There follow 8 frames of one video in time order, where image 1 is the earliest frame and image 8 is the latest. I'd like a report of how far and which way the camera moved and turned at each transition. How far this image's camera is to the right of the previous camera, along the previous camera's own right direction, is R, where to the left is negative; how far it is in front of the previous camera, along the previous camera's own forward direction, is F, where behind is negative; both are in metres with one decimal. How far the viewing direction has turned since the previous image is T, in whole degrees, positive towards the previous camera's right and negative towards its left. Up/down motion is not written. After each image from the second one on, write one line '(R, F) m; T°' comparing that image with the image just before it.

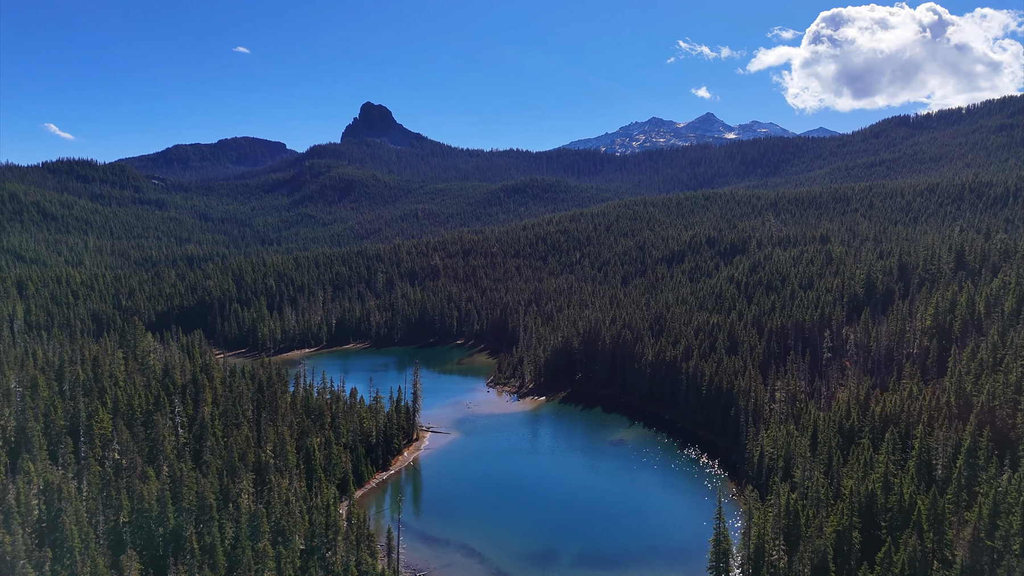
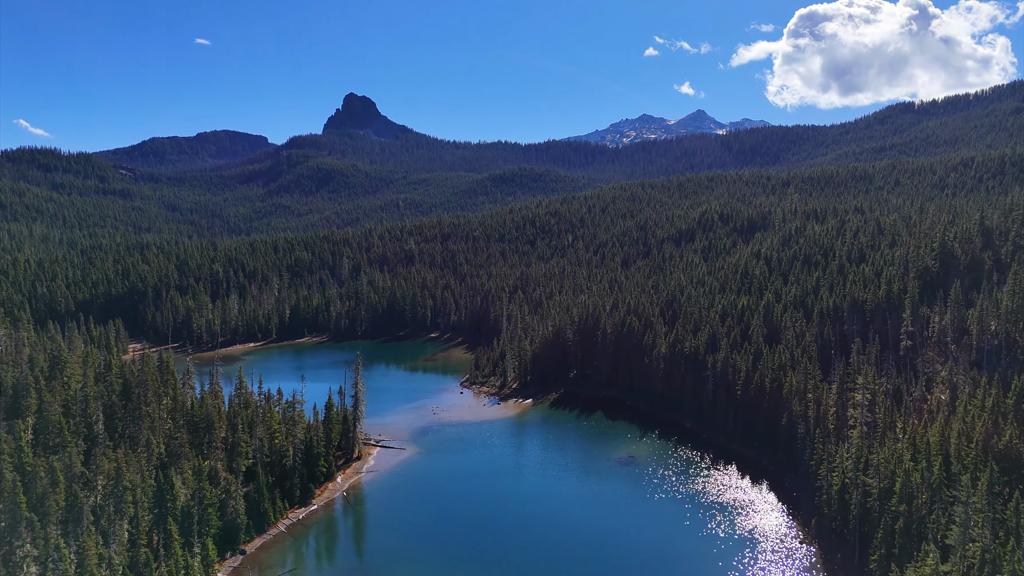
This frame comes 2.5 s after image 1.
(+1.7, +26.3) m; +1°
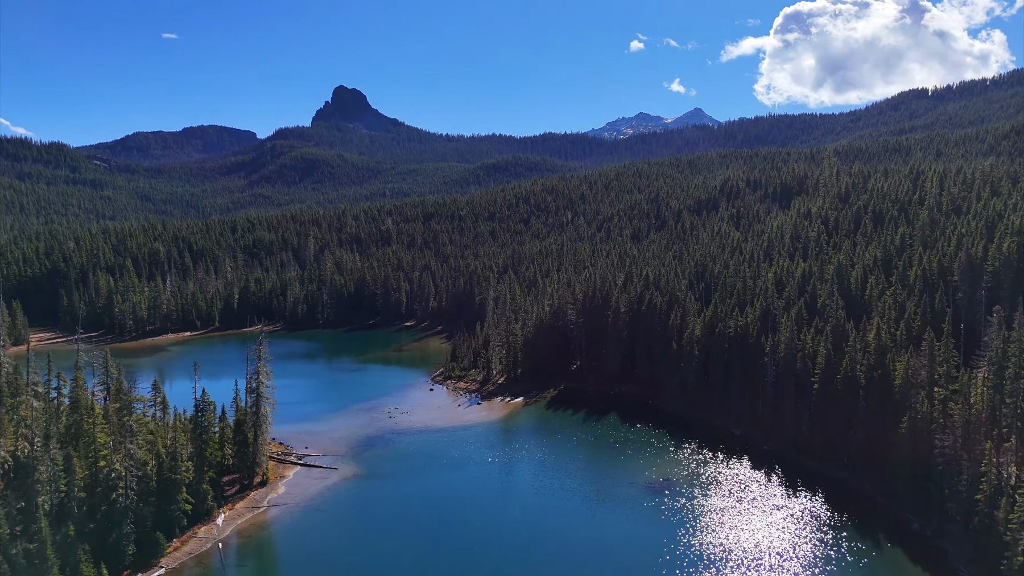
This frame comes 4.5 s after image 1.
(+1.3, +25.3) m; 0°
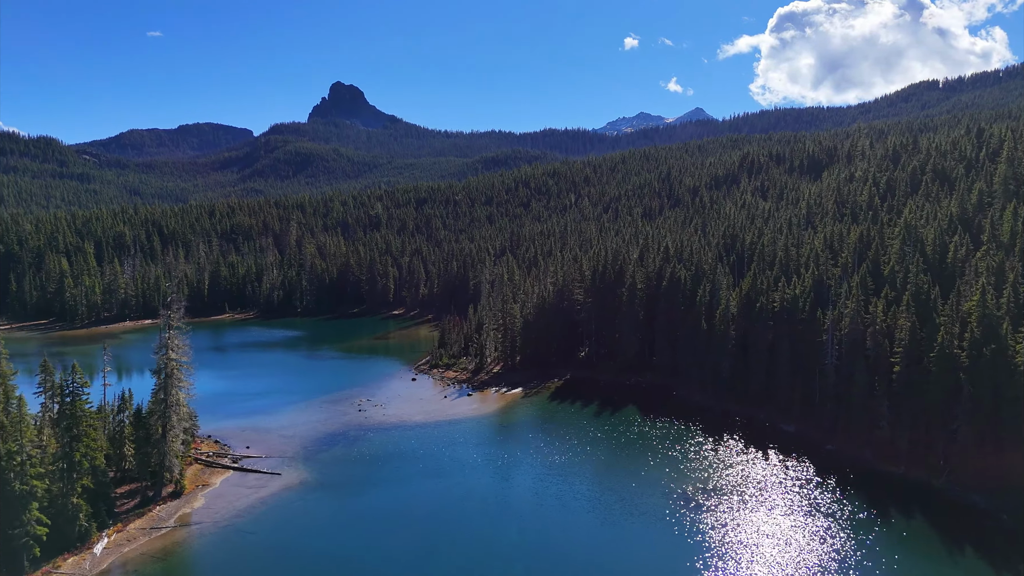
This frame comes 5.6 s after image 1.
(+0.3, +13.0) m; 0°
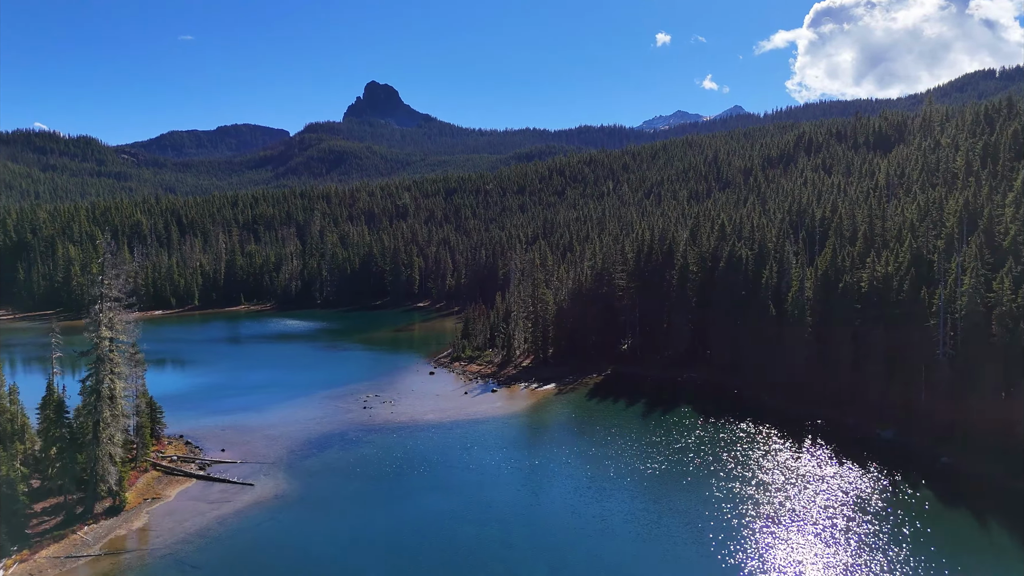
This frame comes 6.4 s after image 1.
(+0.2, +9.2) m; -3°
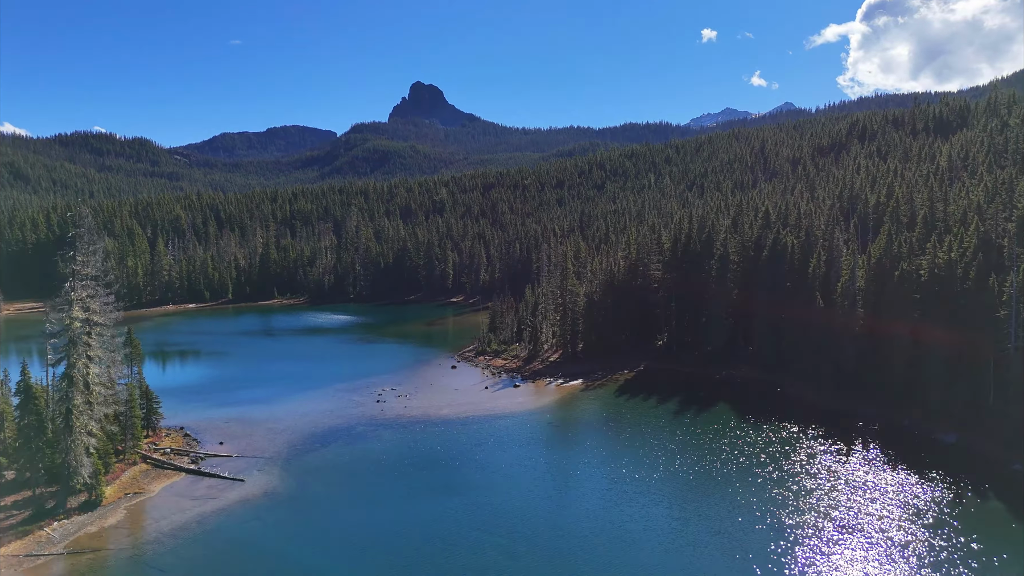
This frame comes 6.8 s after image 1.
(+1.5, +3.3) m; -4°
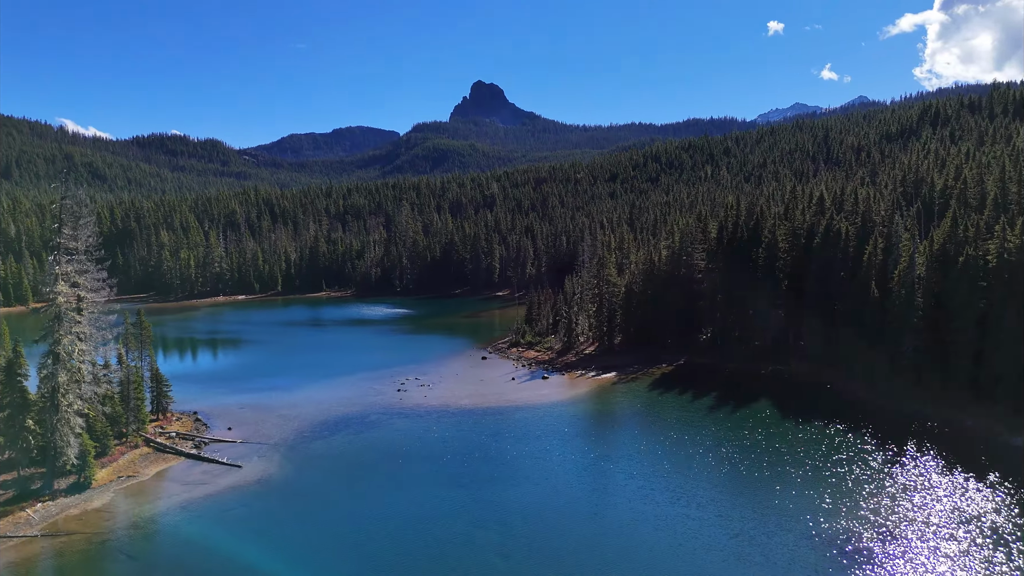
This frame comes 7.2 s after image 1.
(+2.2, +2.3) m; -5°
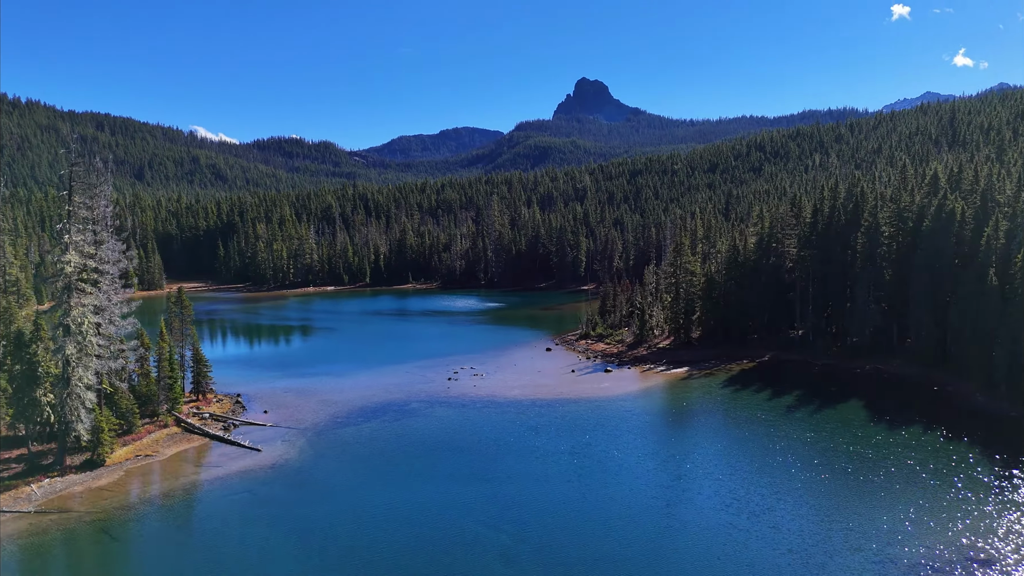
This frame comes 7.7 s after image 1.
(+2.8, +3.3) m; -8°
